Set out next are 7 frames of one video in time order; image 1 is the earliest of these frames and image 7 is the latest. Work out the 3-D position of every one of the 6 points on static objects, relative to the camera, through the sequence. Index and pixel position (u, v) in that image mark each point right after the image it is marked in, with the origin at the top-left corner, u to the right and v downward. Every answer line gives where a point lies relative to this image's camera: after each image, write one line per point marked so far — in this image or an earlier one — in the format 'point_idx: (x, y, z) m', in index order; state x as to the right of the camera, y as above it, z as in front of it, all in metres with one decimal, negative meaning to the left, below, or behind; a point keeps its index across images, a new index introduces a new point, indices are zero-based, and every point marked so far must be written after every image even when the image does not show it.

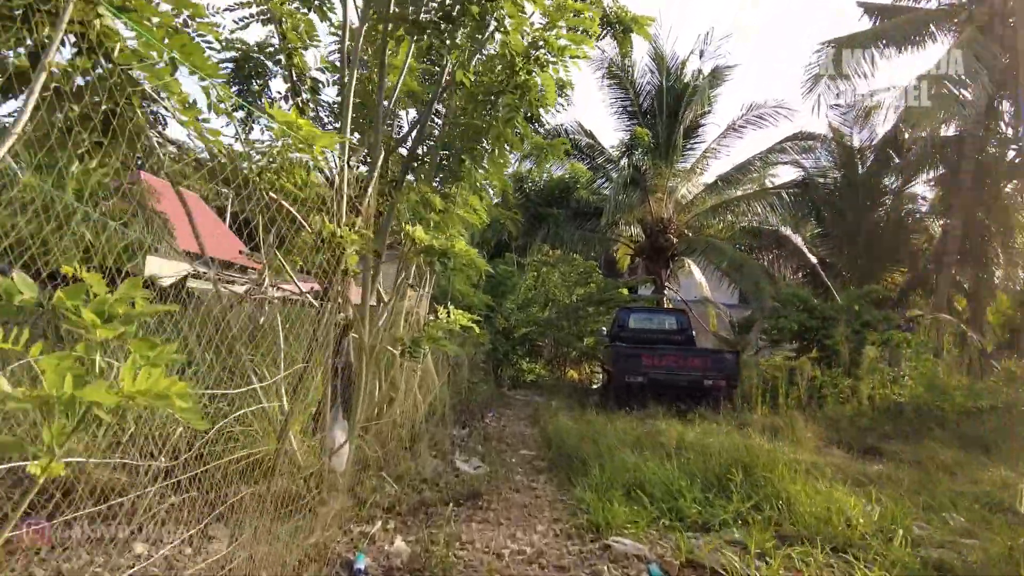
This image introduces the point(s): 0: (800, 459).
0: (+2.8, -1.7, +6.7) m
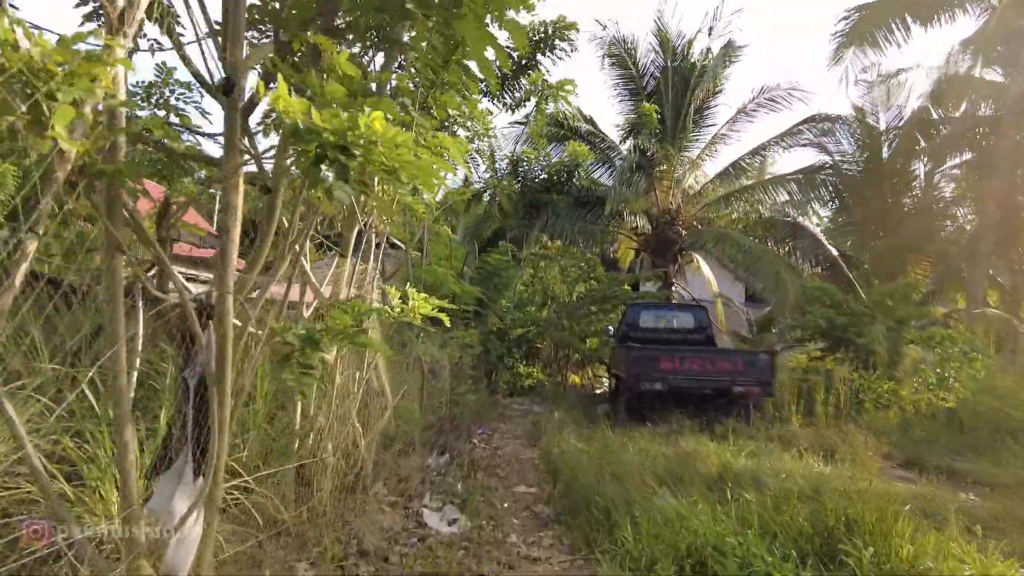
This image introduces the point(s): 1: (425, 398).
0: (+2.8, -1.5, +5.1) m
1: (-0.8, -1.0, +5.9) m
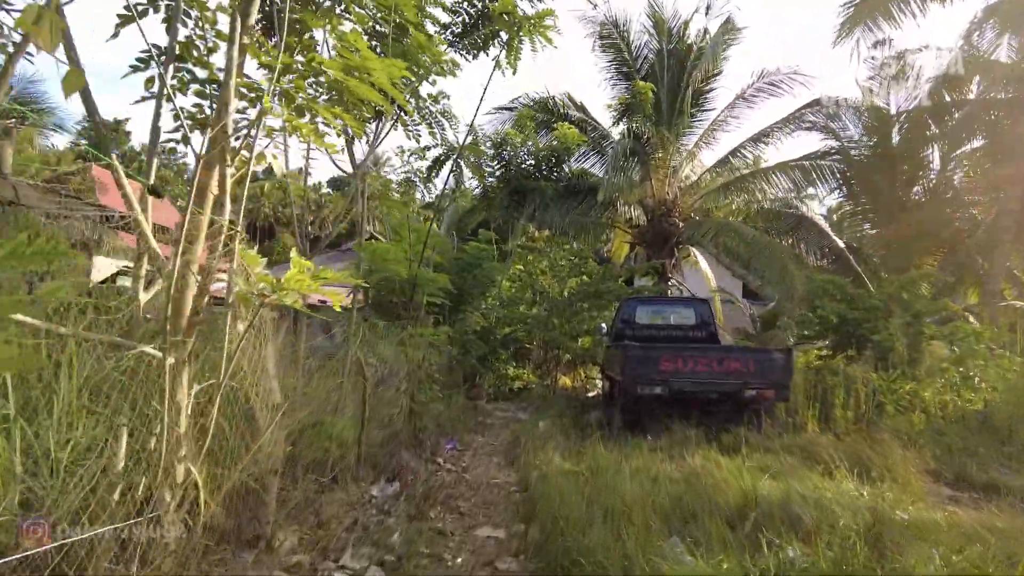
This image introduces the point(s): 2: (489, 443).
0: (+2.6, -1.4, +4.1) m
1: (-1.0, -0.9, +4.8) m
2: (-0.2, -1.6, +7.0) m
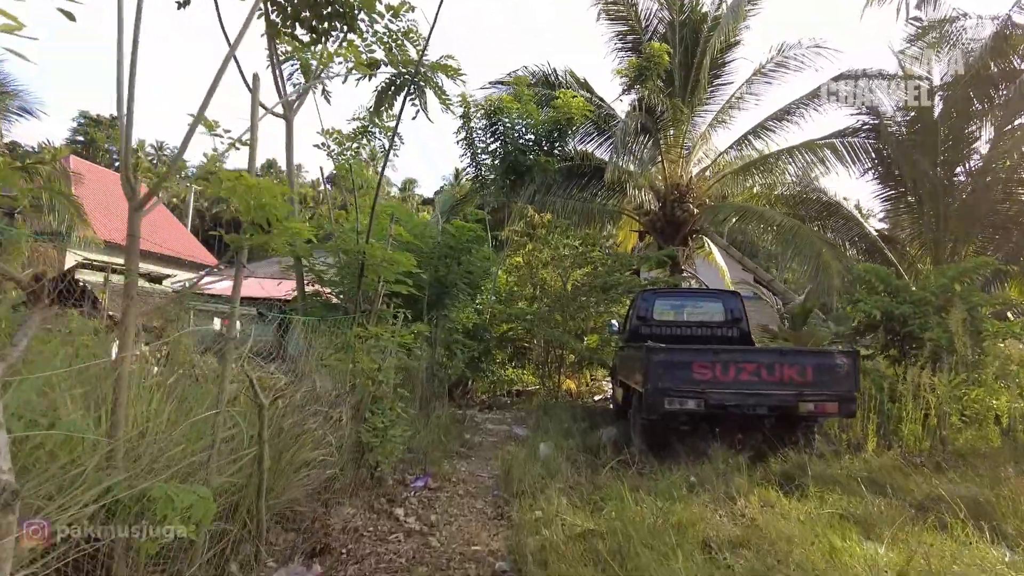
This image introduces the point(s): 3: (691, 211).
0: (+2.5, -1.3, +2.5) m
1: (-1.1, -0.8, +3.2) m
2: (-0.3, -1.5, +5.5) m
3: (+4.0, +1.7, +14.9) m
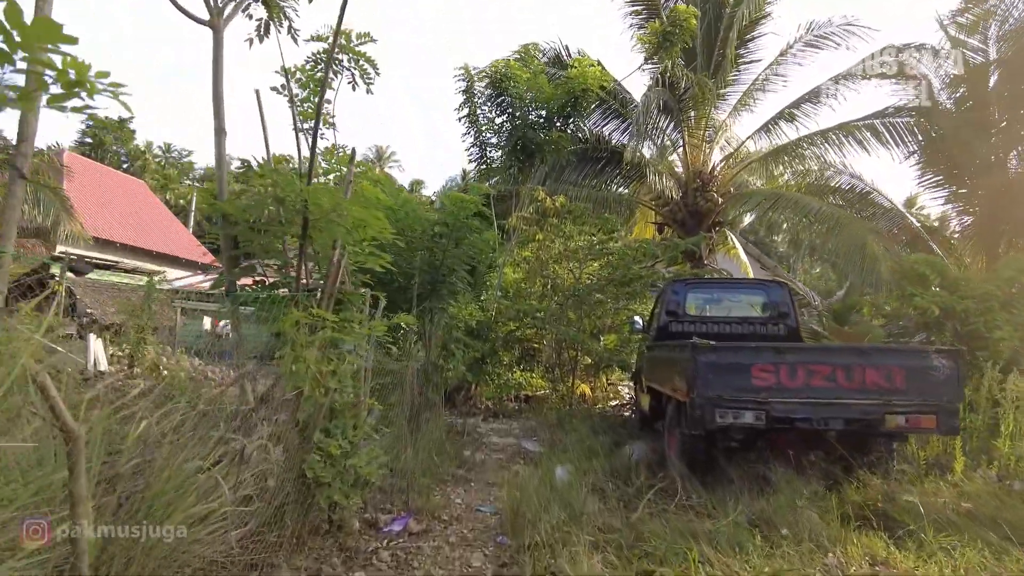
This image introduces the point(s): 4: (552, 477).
0: (+2.5, -1.2, +1.3) m
1: (-1.0, -0.6, +2.0) m
2: (-0.2, -1.4, +4.3) m
3: (+4.2, +1.8, +13.7) m
4: (+0.3, -1.3, +4.5) m
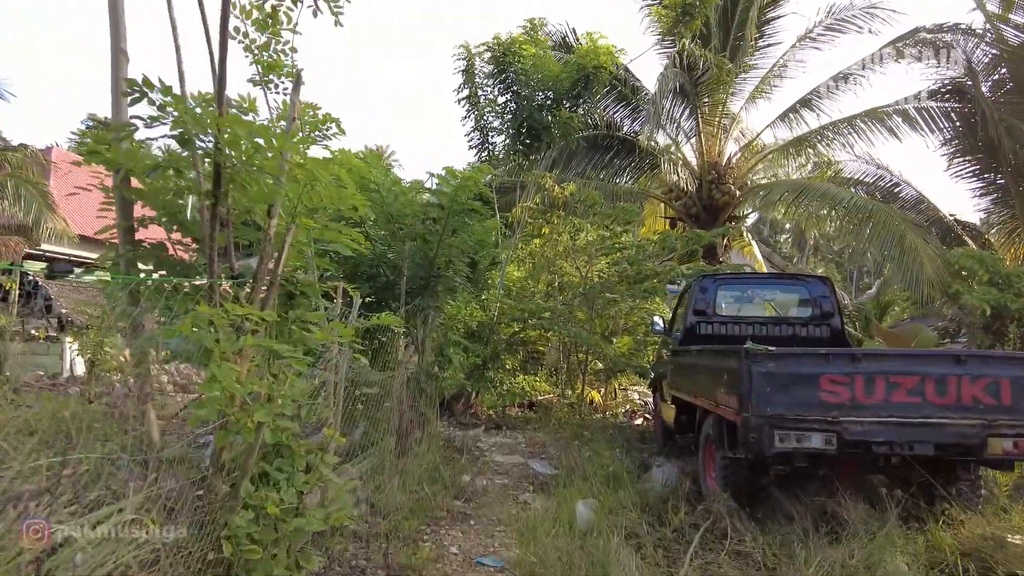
0: (+2.6, -1.1, +0.4) m
1: (-1.0, -0.6, +1.1) m
2: (-0.2, -1.3, +3.4) m
3: (+4.2, +1.8, +12.8) m
4: (+0.3, -1.2, +3.6) m
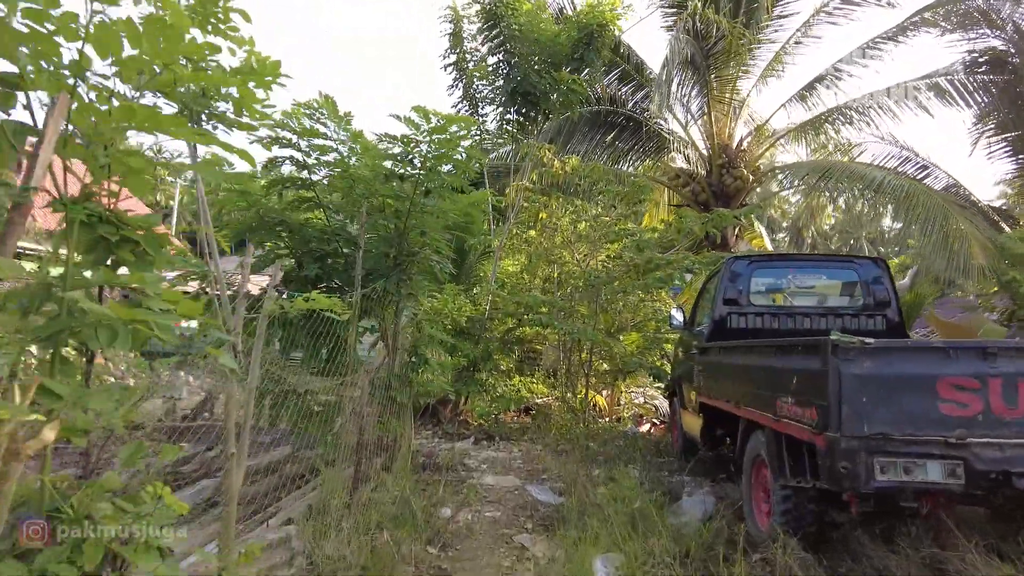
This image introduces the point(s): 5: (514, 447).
0: (+2.6, -1.0, -0.7) m
1: (-1.0, -0.5, 0.0) m
2: (-0.2, -1.2, +2.3) m
3: (+4.1, +2.0, +11.7) m
4: (+0.3, -1.1, +2.5) m
5: (0.0, -1.6, +6.8) m
